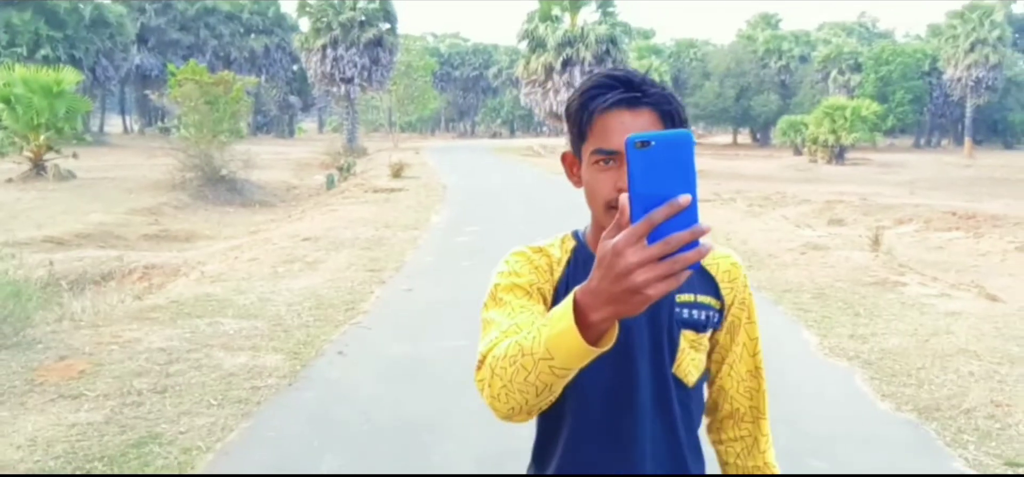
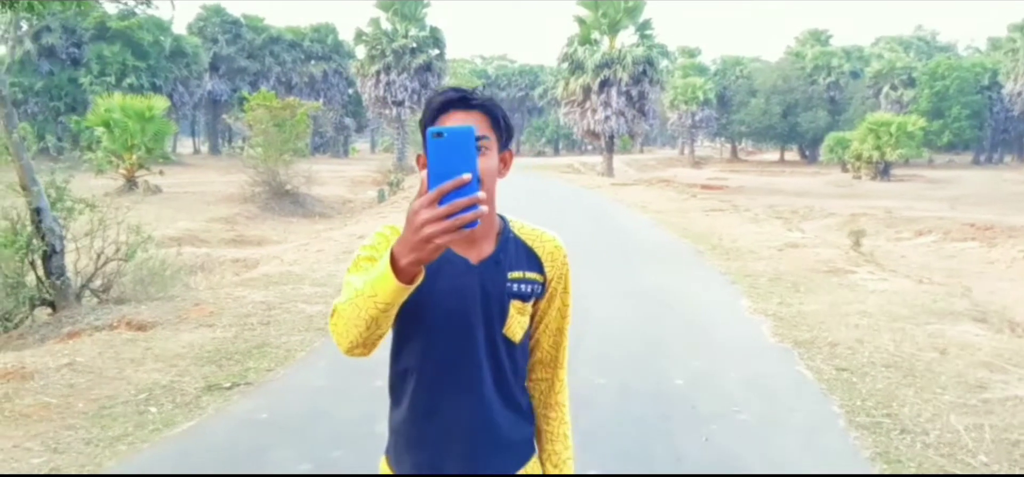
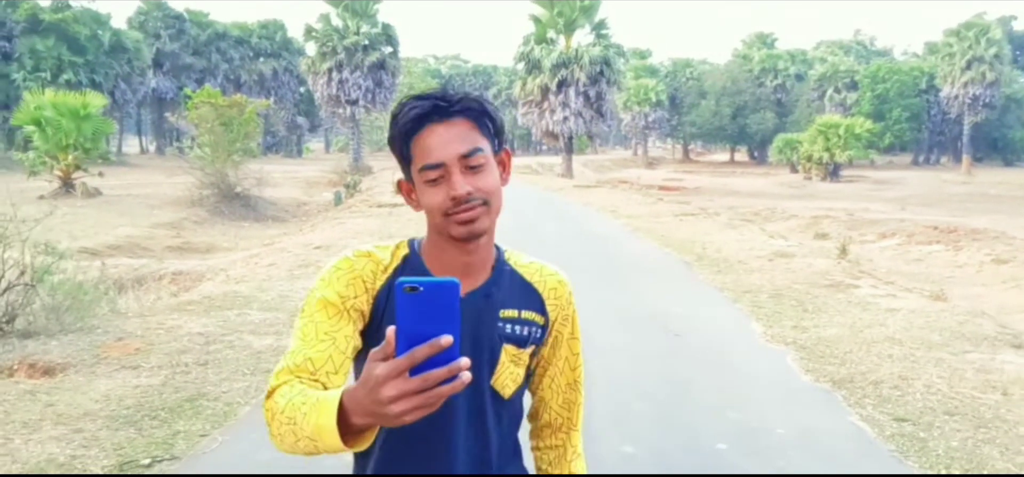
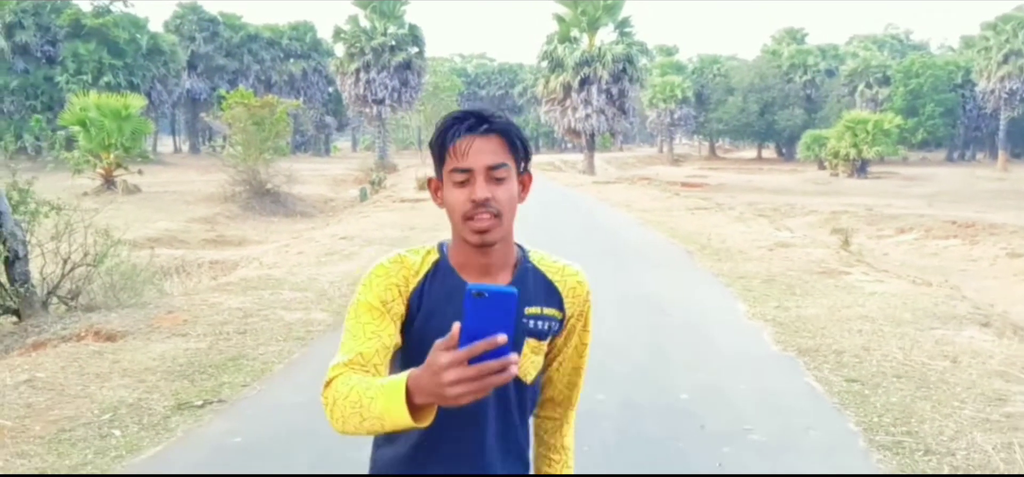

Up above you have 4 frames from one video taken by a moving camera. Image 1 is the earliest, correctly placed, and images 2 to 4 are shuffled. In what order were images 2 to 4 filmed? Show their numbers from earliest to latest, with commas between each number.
3, 4, 2
